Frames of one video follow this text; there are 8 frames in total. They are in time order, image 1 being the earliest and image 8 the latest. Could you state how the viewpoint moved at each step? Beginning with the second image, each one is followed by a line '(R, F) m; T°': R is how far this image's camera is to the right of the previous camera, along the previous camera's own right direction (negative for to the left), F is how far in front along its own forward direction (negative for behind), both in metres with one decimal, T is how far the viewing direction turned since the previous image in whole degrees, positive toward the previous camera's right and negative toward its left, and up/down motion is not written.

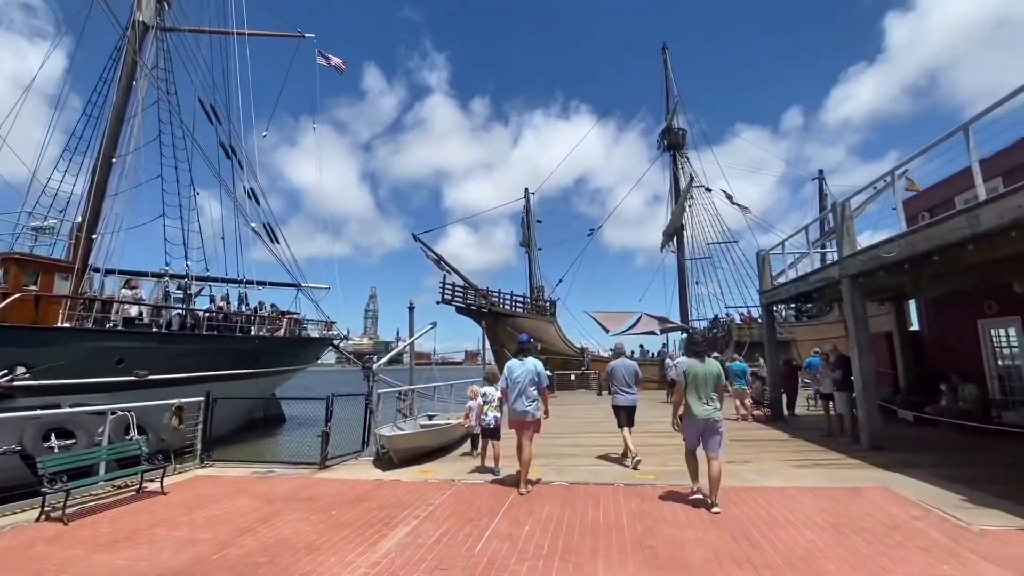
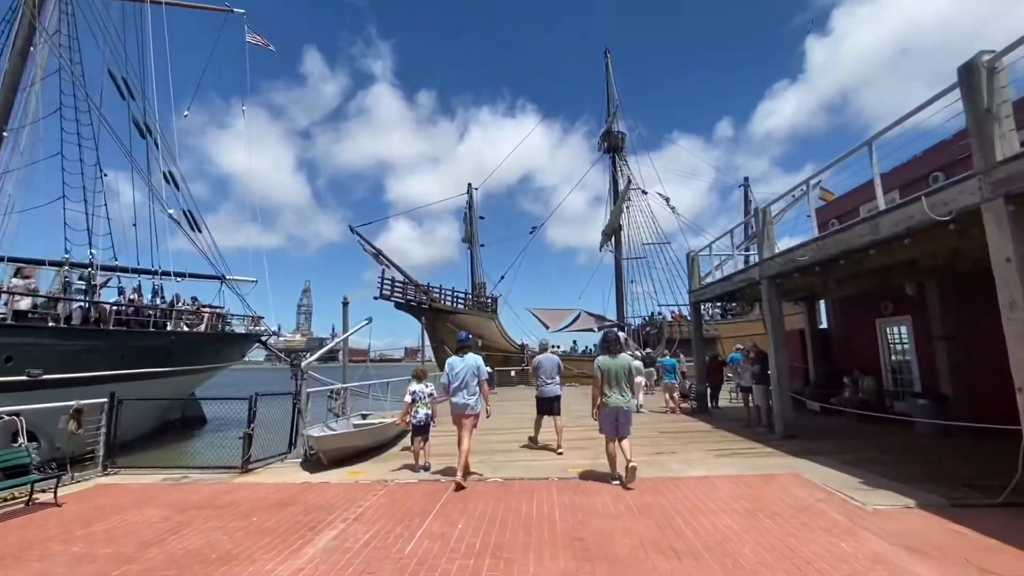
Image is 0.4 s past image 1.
(+0.1, 0.0) m; +7°
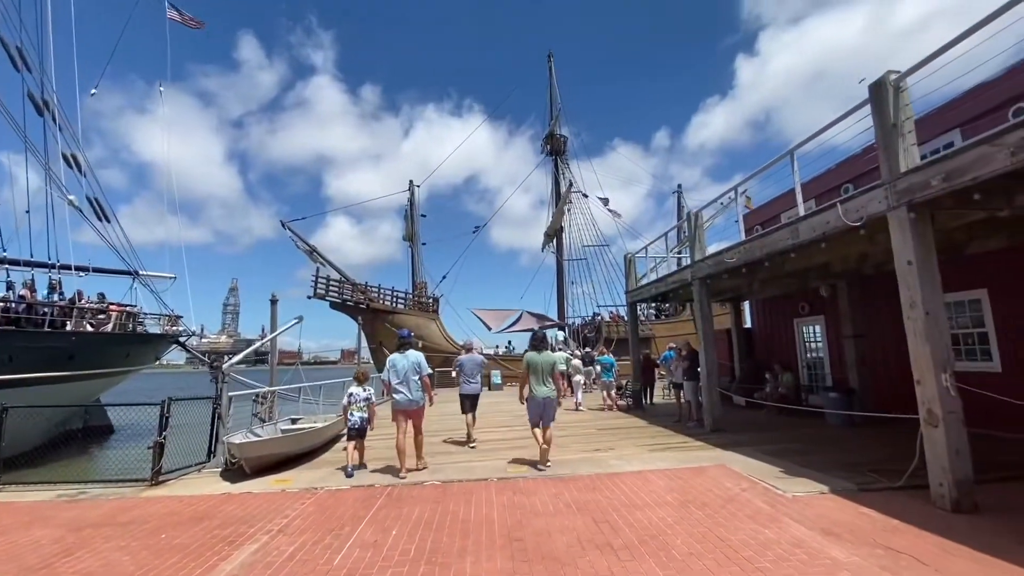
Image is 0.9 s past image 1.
(0.0, +0.1) m; +7°
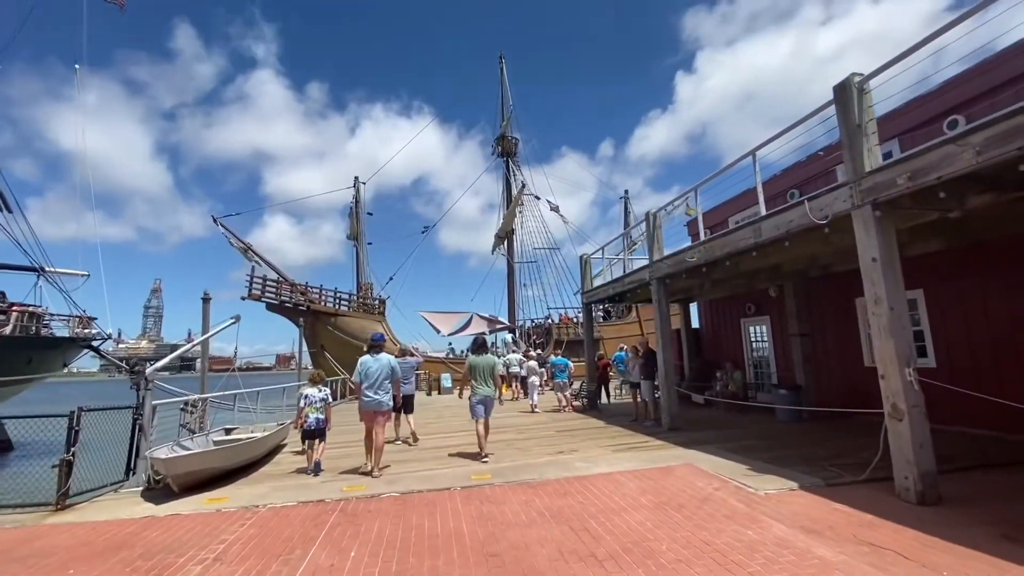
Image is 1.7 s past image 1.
(-0.2, +0.3) m; +6°
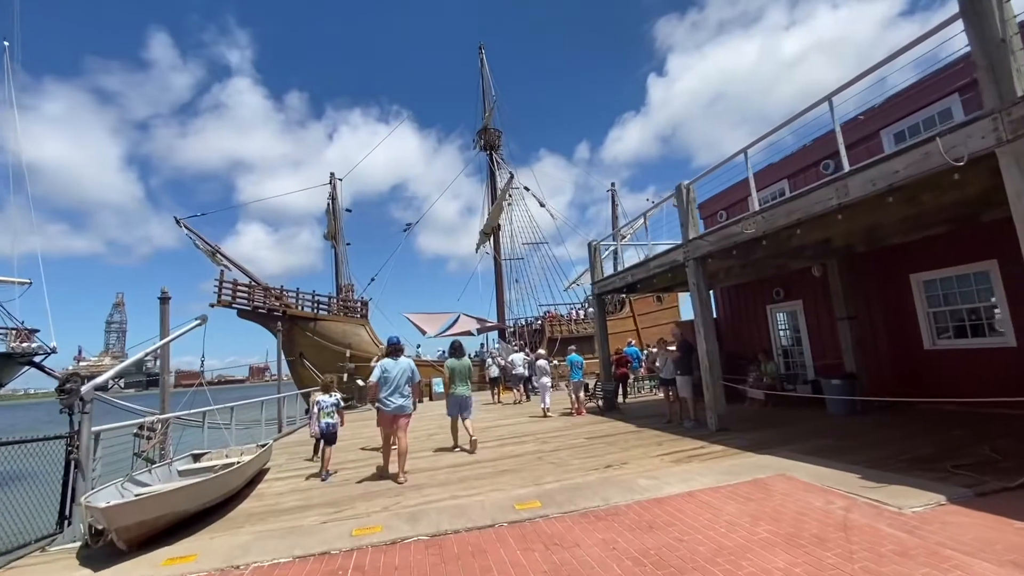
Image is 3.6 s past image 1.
(-0.7, +1.3) m; +3°
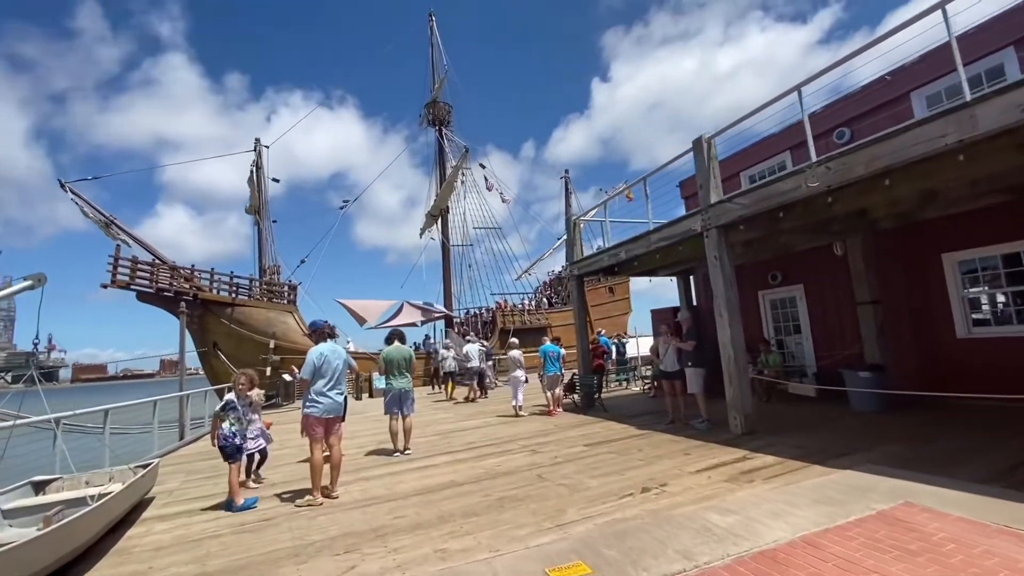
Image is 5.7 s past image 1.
(-0.6, +1.8) m; +7°
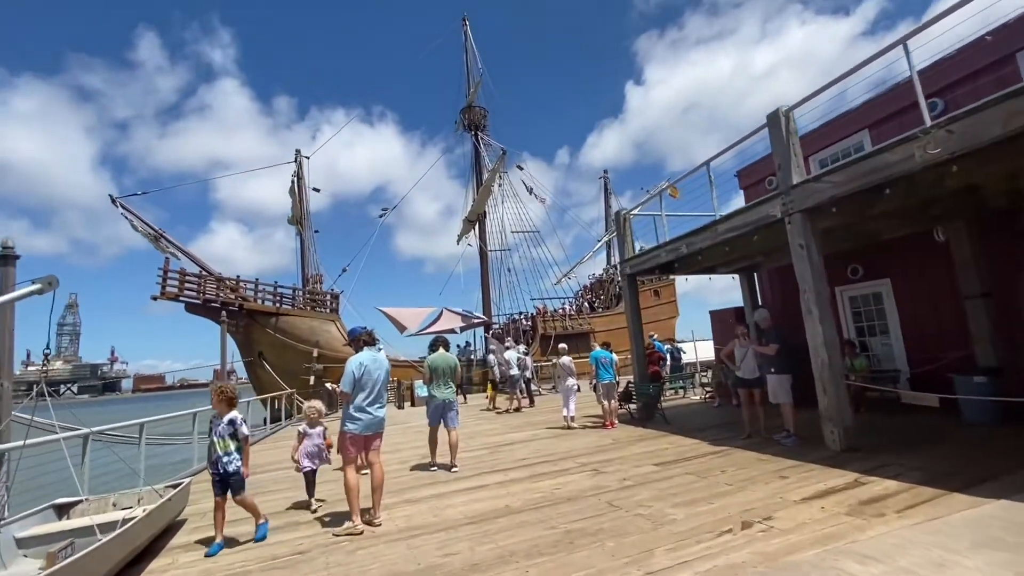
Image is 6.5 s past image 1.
(-0.2, +0.6) m; -4°
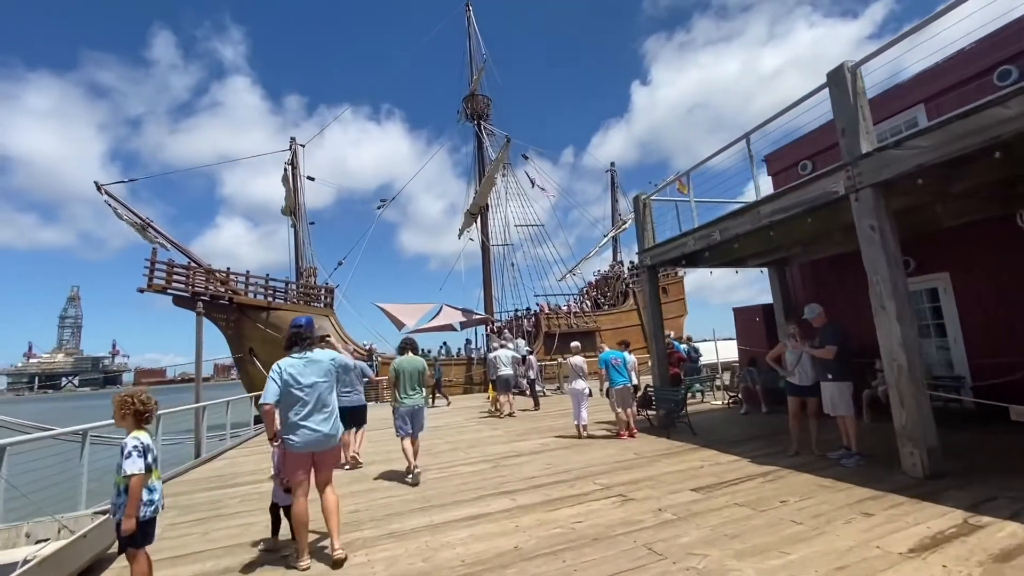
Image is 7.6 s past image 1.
(-0.1, +1.0) m; 0°
